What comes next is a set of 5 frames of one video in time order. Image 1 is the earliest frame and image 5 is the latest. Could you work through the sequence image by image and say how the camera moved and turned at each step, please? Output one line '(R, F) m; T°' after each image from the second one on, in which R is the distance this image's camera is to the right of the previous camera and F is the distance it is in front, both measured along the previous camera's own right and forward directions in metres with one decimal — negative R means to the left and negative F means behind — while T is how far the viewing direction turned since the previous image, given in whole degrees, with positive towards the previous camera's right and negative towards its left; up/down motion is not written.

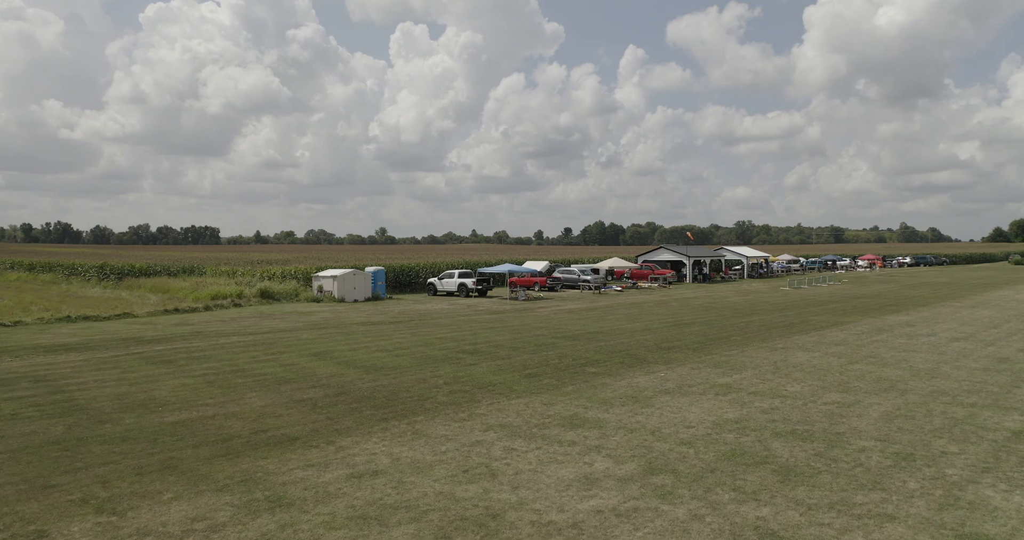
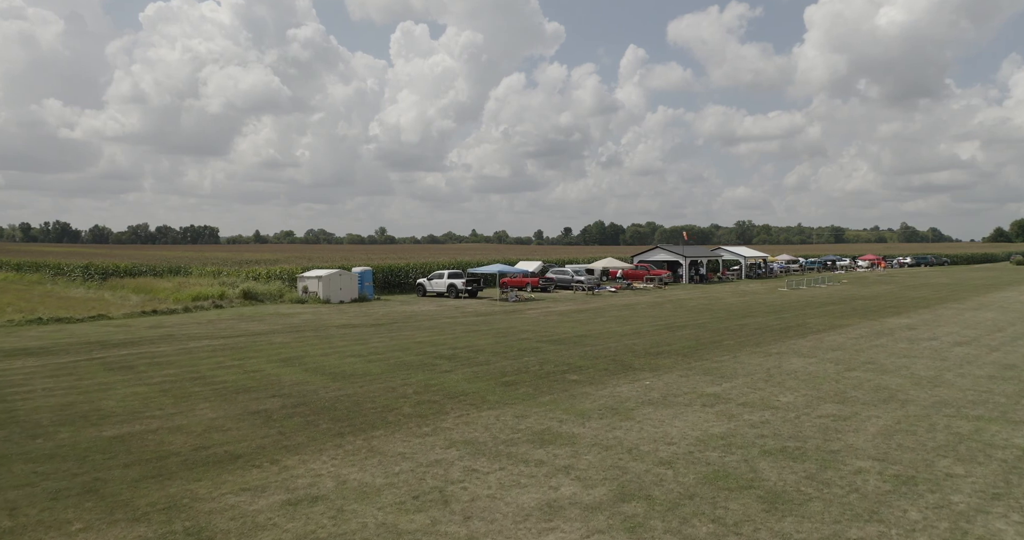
(+0.4, +0.8) m; 0°
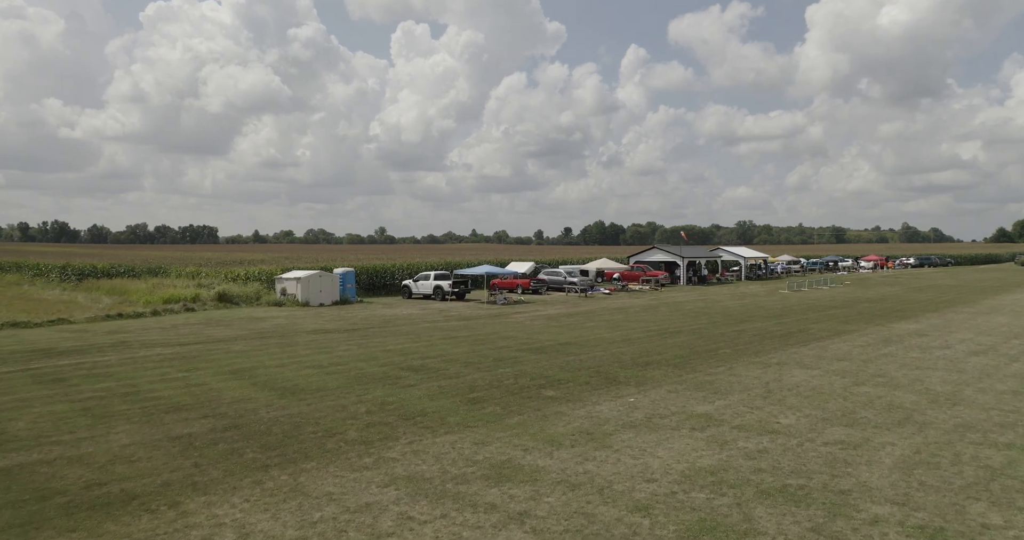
(+0.5, +1.4) m; 0°
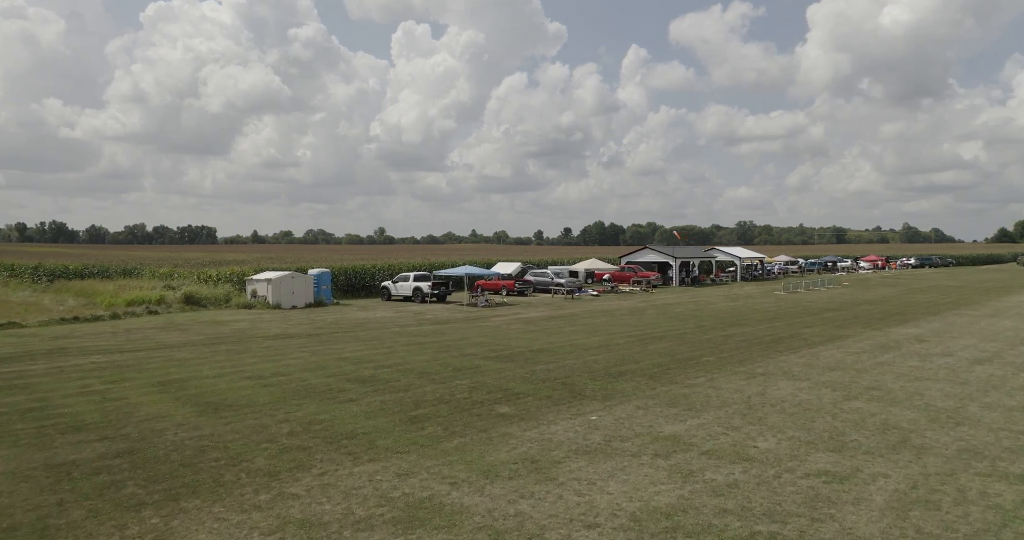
(+0.8, +1.3) m; 0°
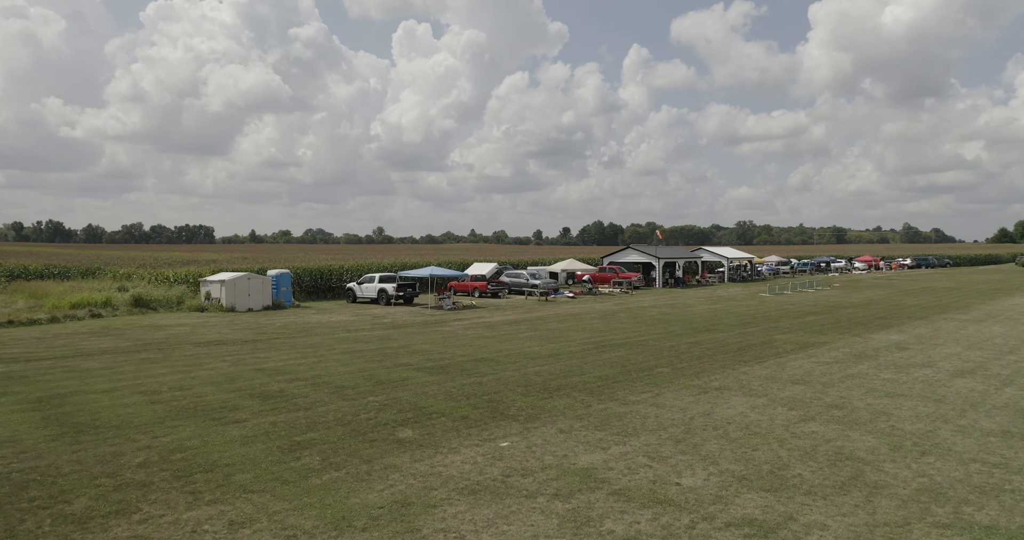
(+1.2, +1.3) m; 0°
